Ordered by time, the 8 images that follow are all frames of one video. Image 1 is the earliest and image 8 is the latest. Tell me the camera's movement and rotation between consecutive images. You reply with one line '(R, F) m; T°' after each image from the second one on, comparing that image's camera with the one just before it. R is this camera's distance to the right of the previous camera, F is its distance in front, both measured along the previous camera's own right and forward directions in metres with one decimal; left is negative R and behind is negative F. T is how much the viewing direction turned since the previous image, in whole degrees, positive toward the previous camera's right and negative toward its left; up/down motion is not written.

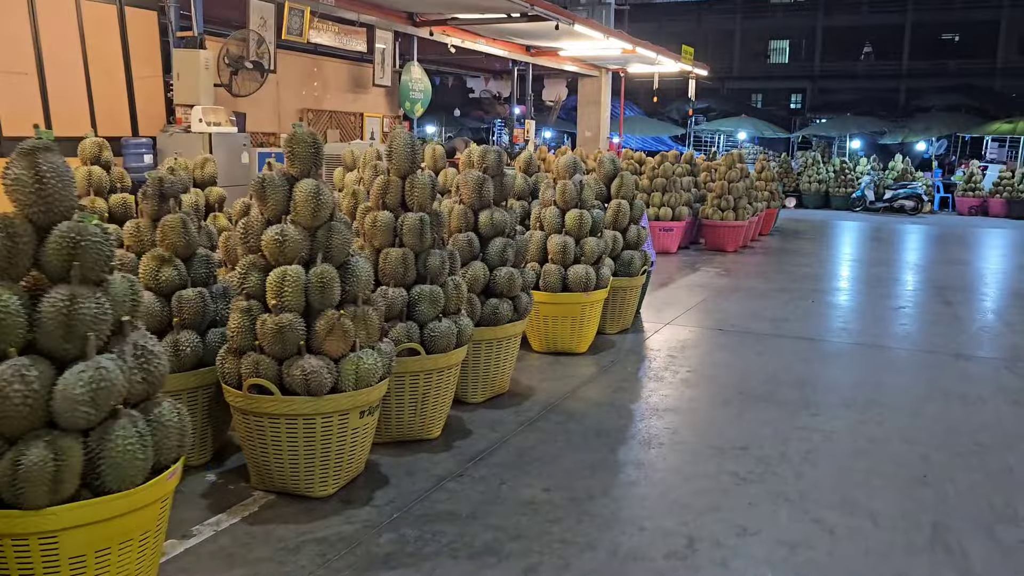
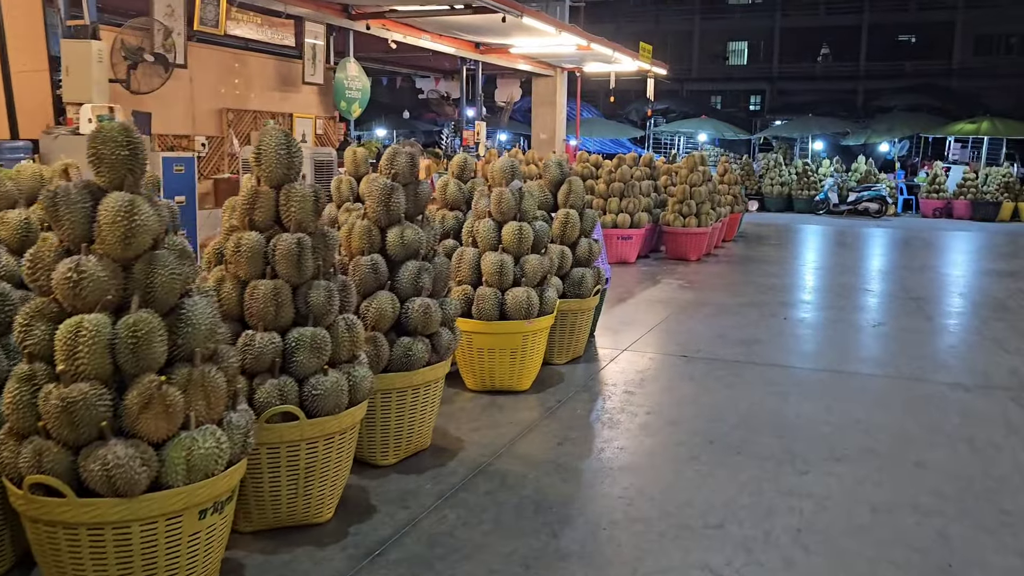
(+0.2, +0.7) m; +2°
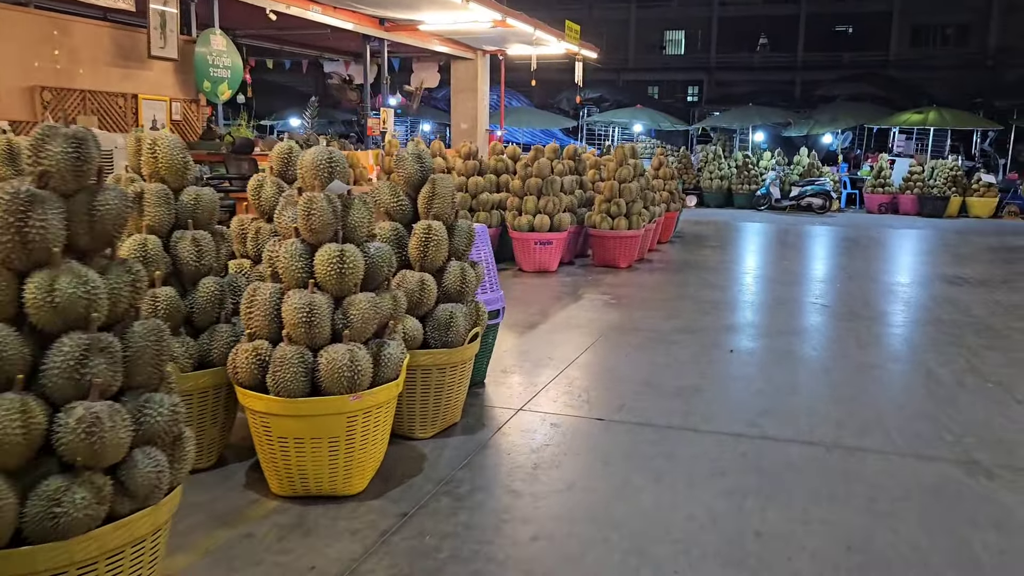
(+0.4, +1.2) m; +4°
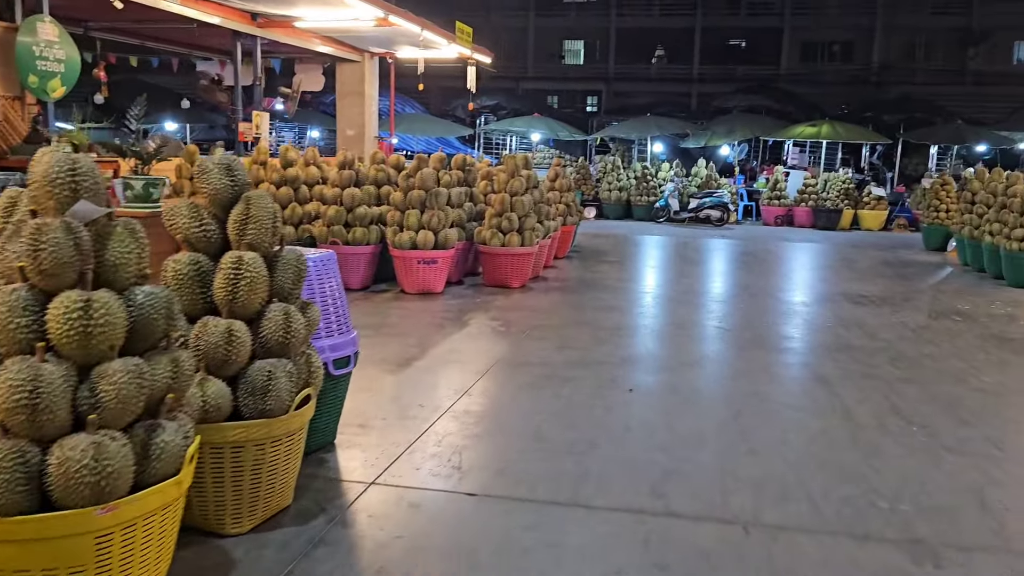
(+0.2, +0.6) m; +6°
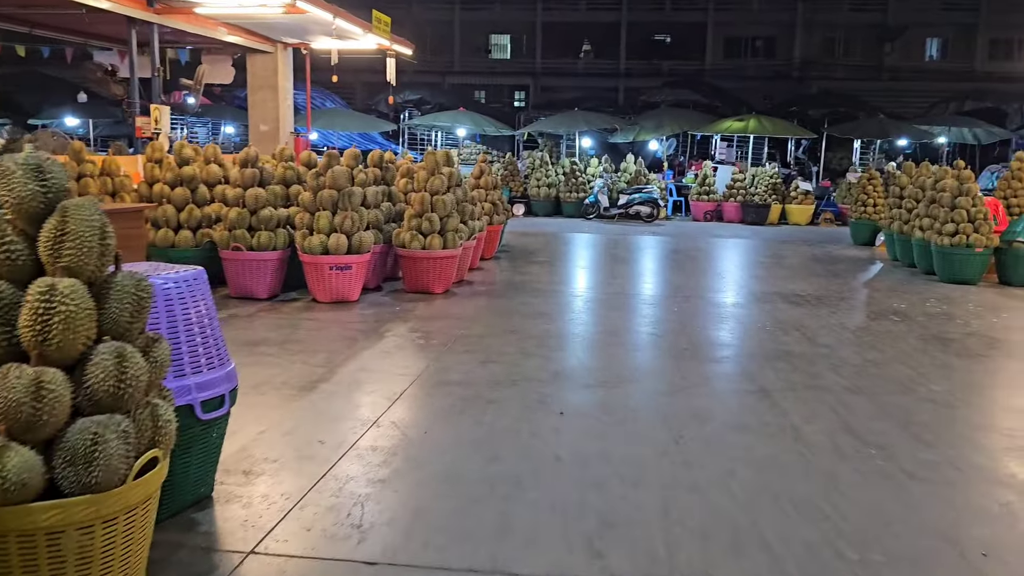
(+0.1, +0.4) m; +5°
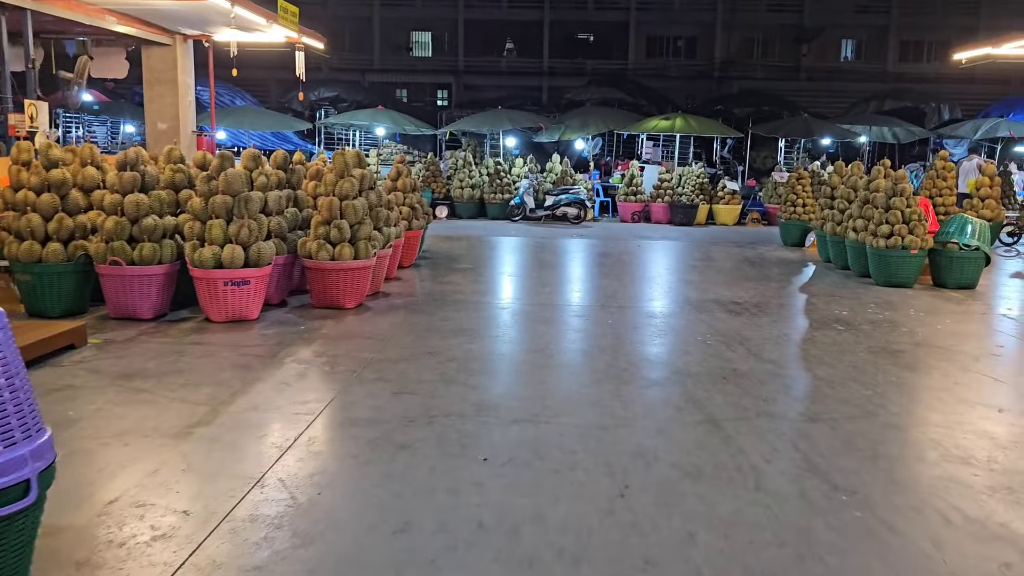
(+0.1, +0.5) m; +5°
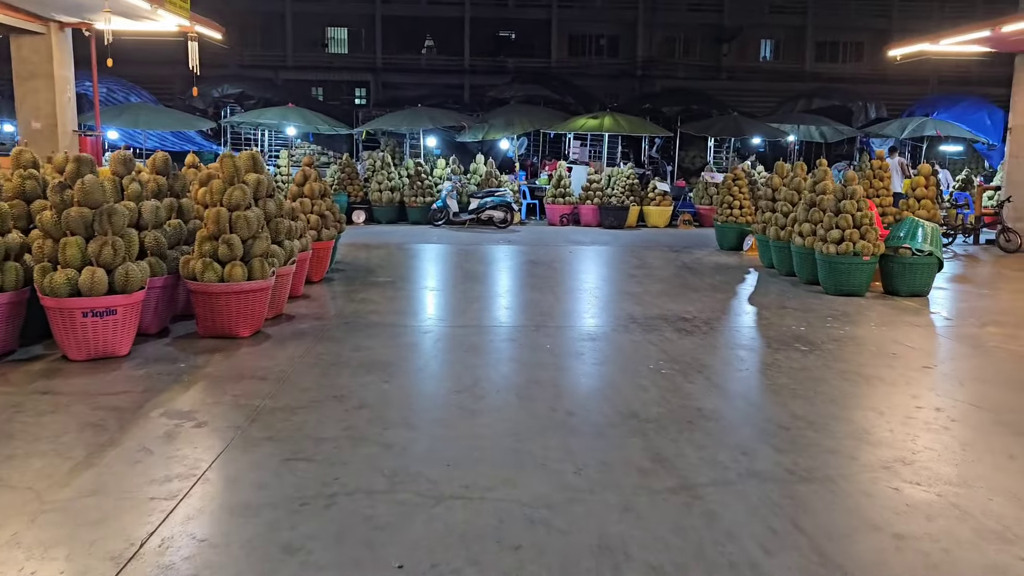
(0.0, +0.7) m; +5°
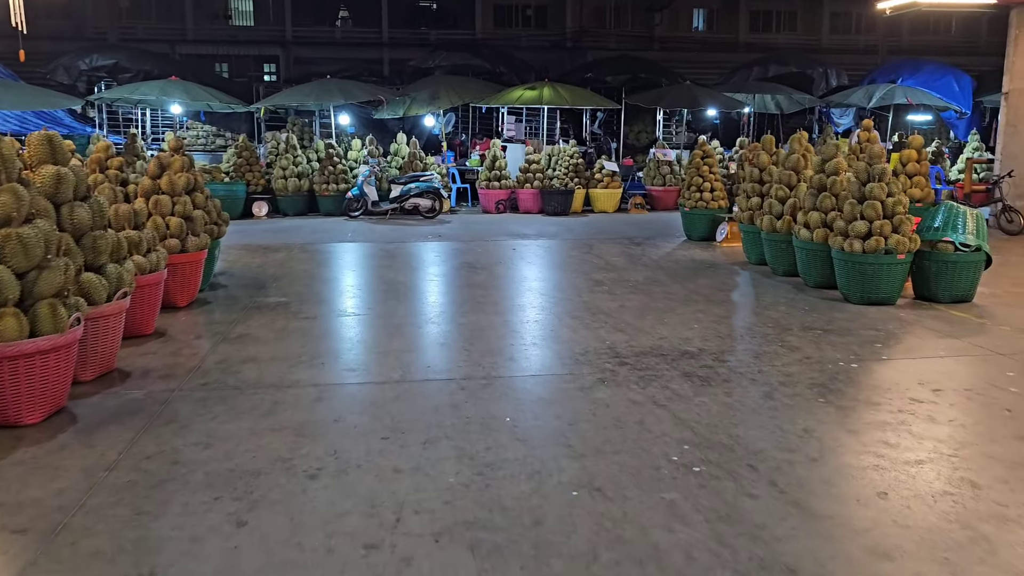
(0.0, +1.7) m; +5°
